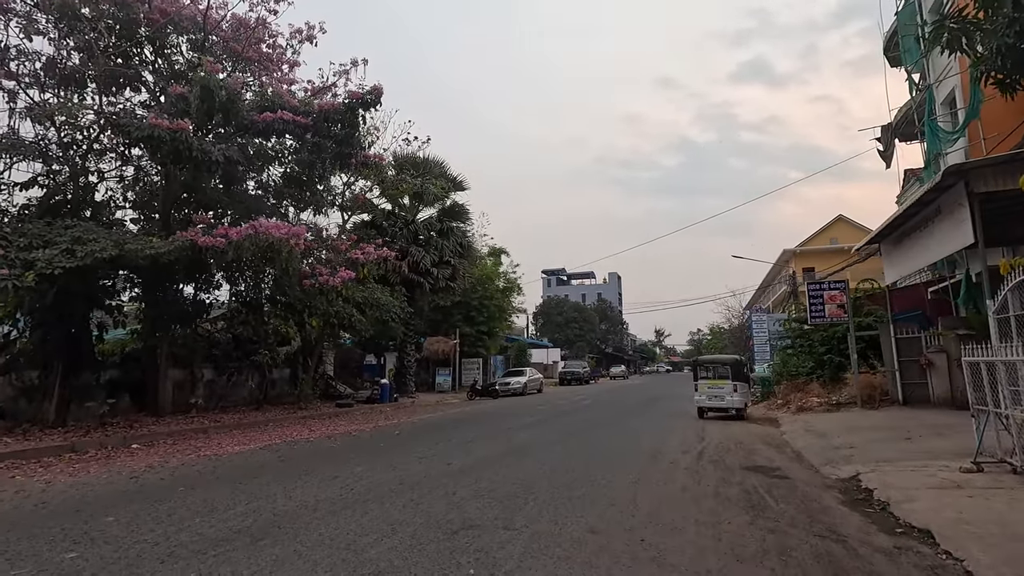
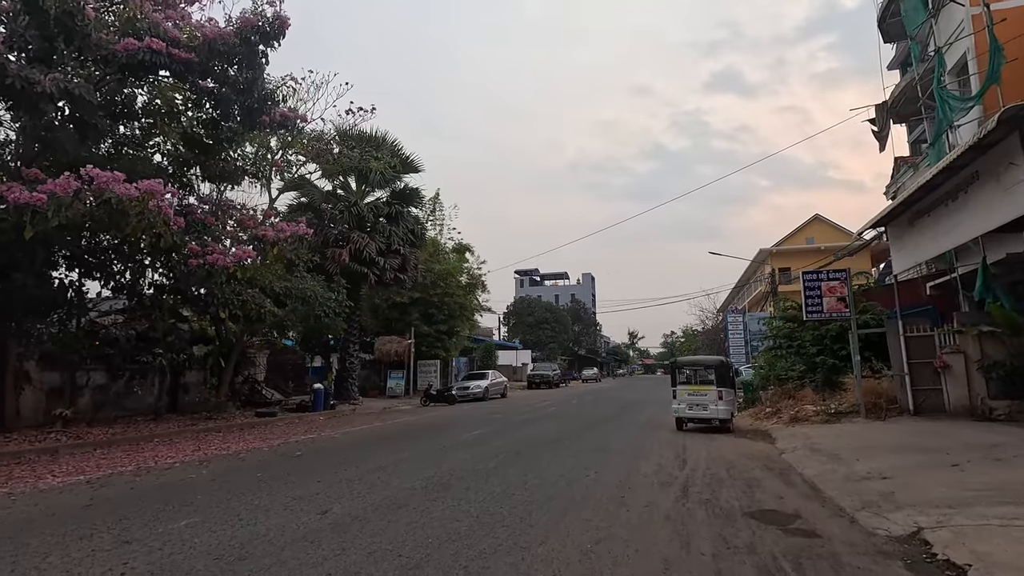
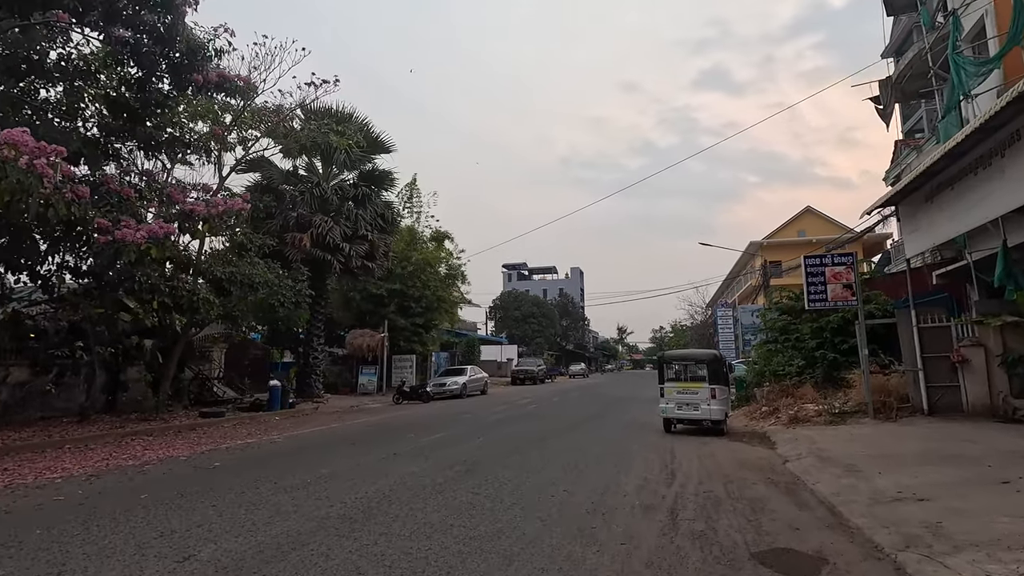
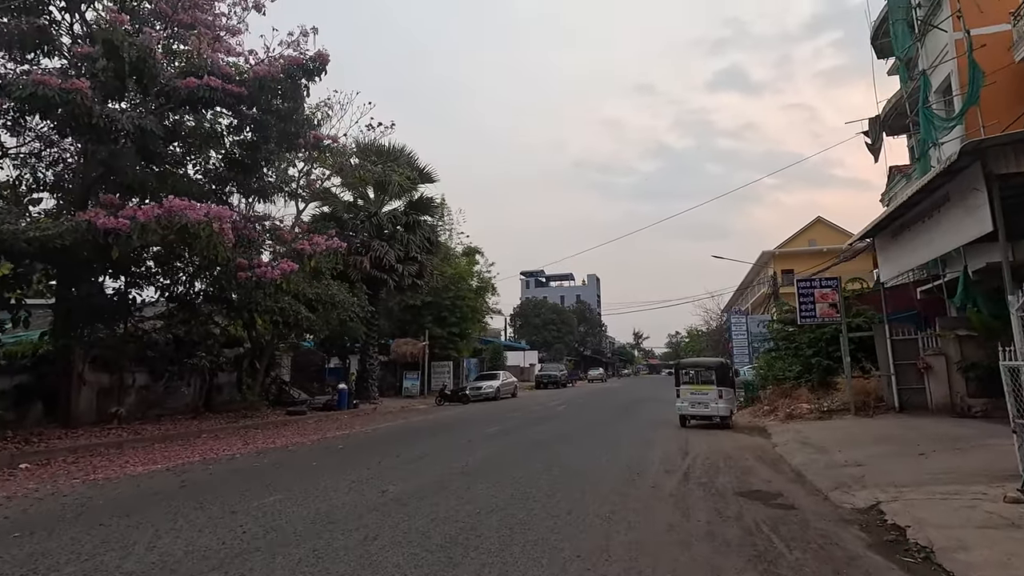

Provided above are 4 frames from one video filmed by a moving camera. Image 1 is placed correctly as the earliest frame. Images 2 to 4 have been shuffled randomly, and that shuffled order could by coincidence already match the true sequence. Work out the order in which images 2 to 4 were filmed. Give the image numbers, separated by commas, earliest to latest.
4, 2, 3
